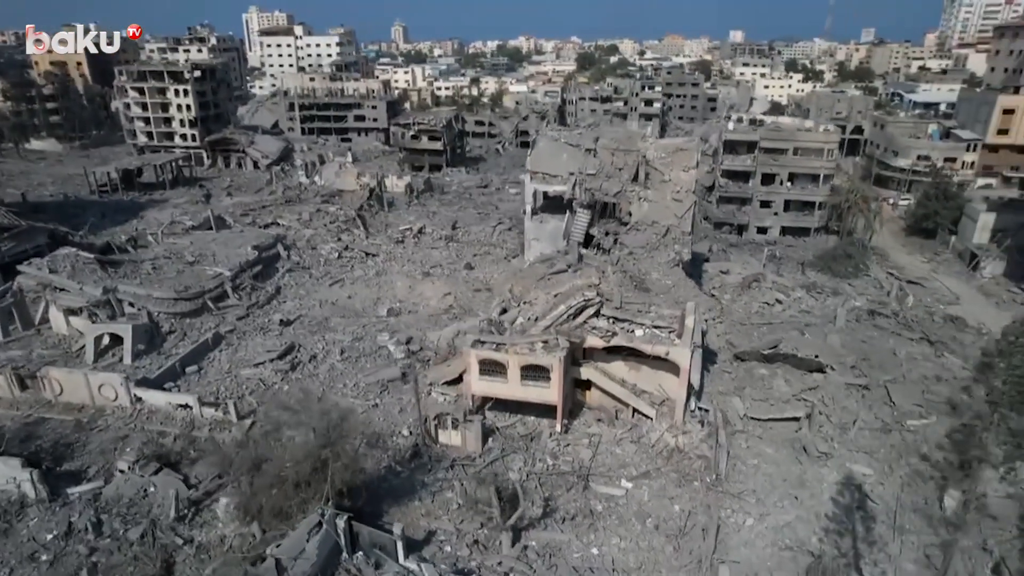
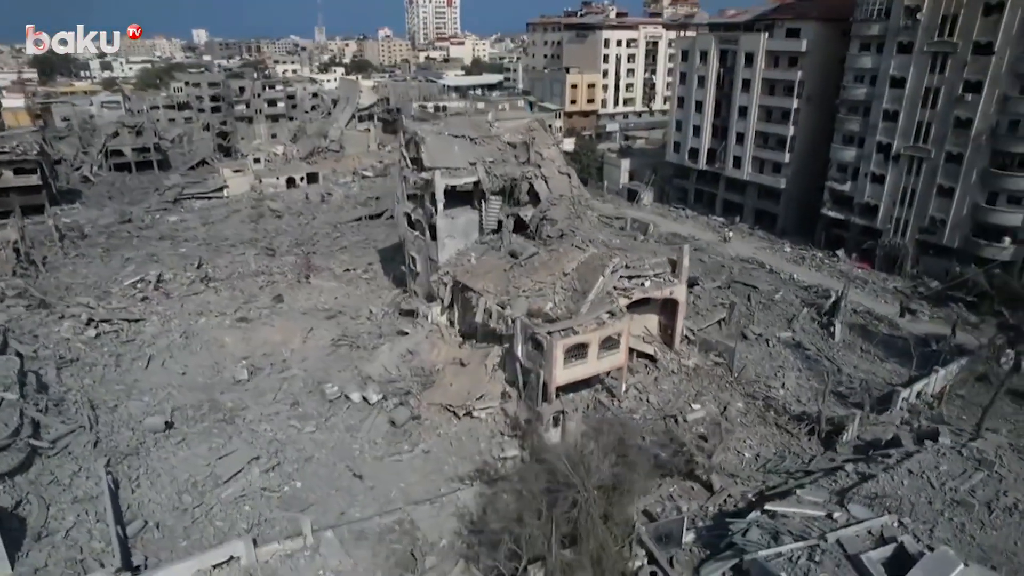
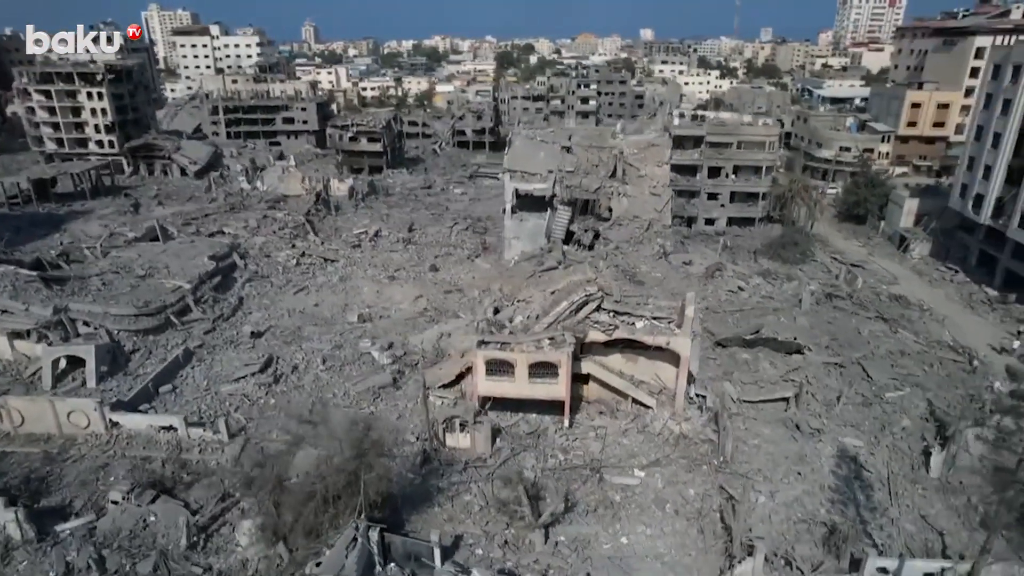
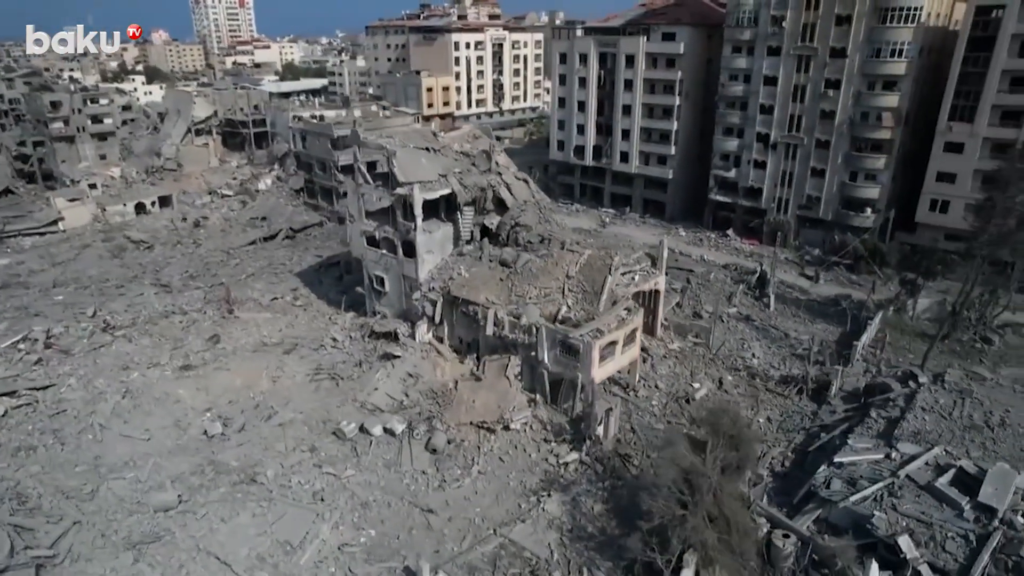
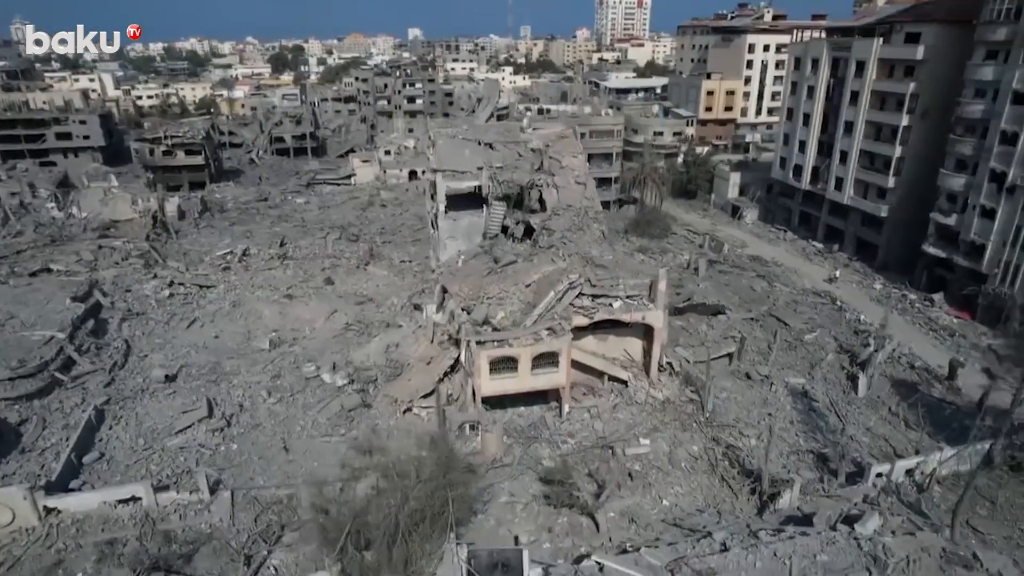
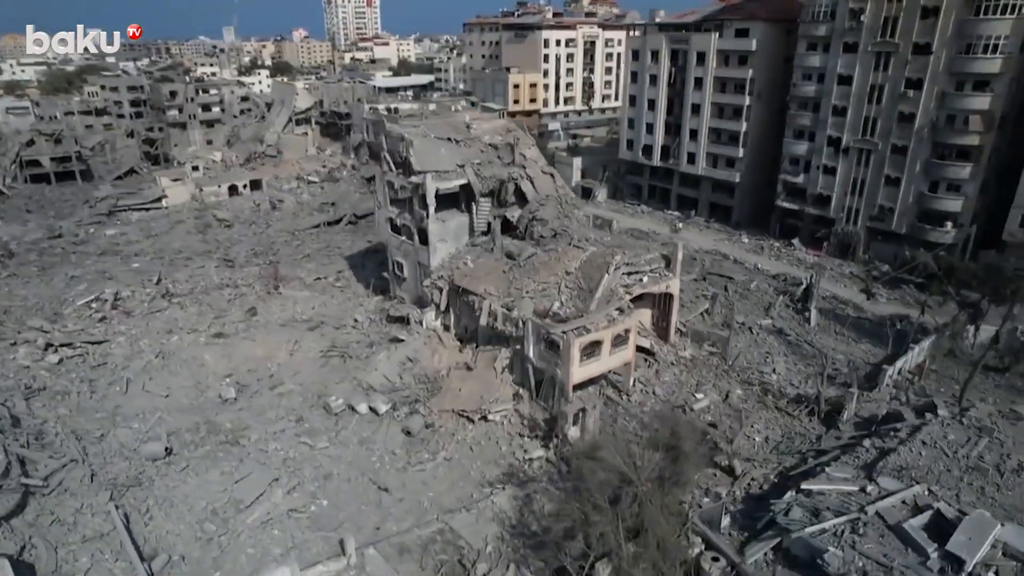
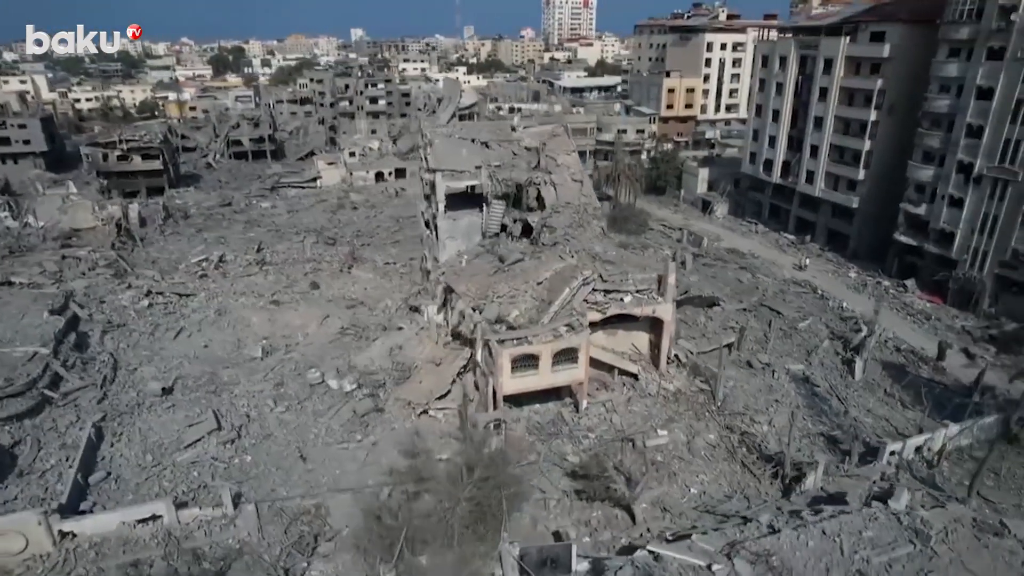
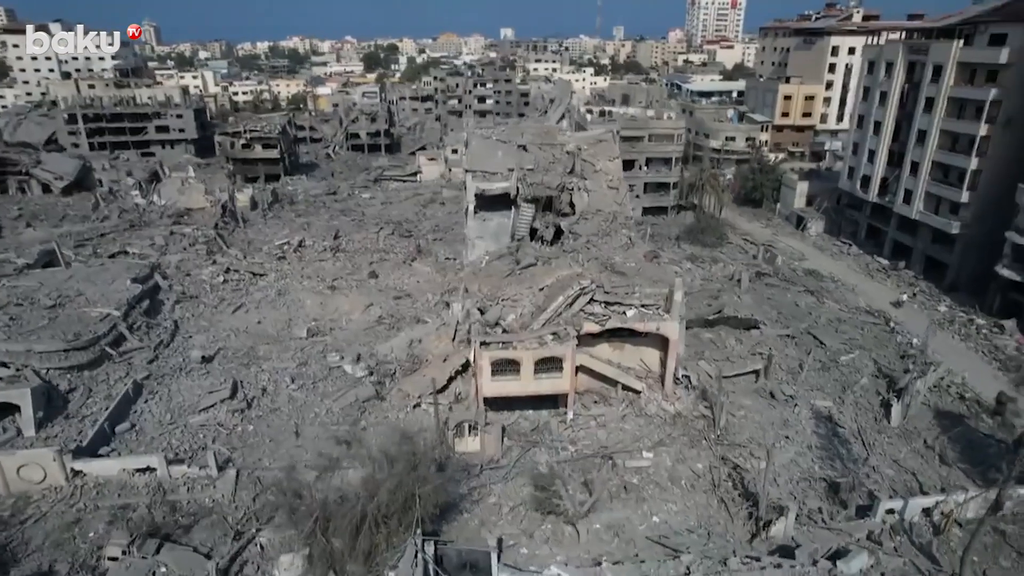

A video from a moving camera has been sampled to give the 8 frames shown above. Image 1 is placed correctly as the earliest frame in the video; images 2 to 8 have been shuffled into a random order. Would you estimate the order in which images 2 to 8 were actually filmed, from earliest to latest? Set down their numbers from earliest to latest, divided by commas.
3, 8, 5, 7, 2, 6, 4
